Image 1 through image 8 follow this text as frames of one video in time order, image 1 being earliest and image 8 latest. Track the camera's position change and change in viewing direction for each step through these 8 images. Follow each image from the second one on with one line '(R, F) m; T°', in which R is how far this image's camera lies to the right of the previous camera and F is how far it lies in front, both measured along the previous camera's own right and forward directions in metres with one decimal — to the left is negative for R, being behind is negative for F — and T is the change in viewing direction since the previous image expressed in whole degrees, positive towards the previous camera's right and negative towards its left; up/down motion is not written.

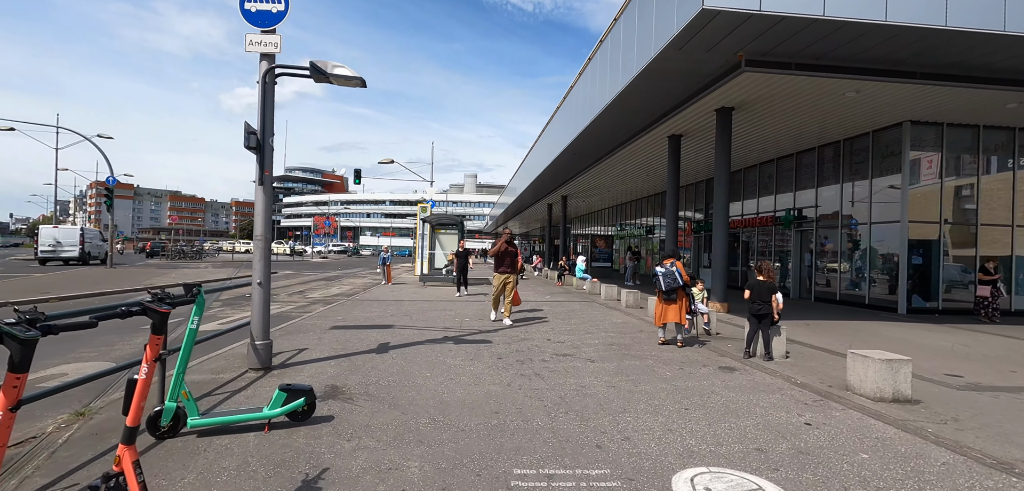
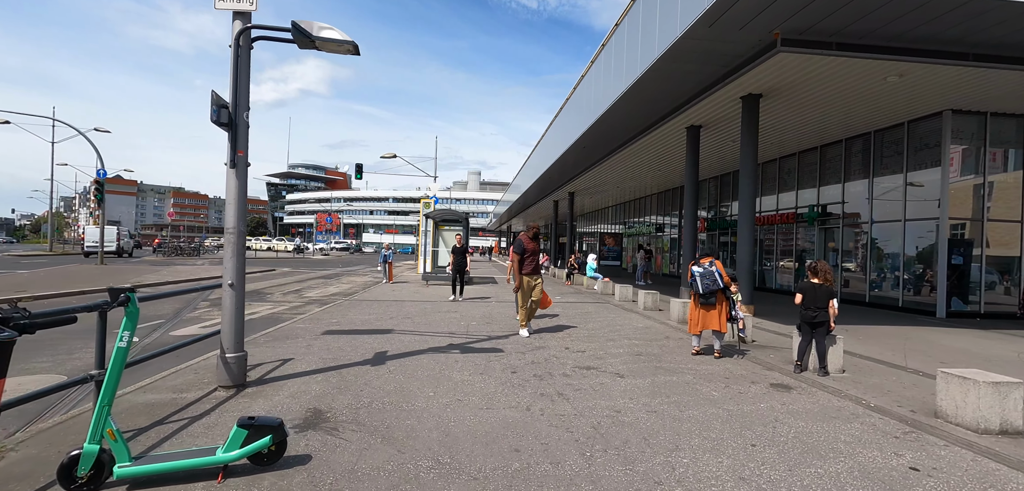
(-0.2, +0.8) m; 0°
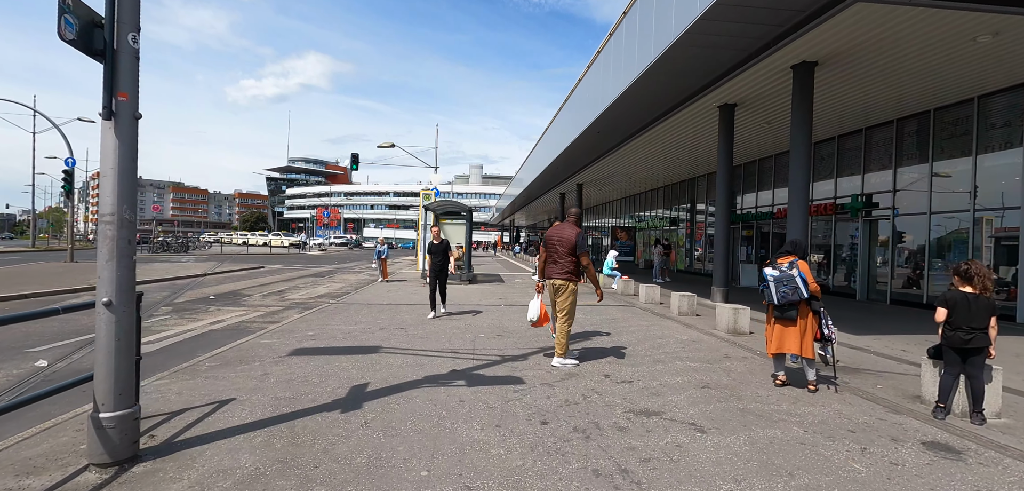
(-0.2, +1.6) m; 0°
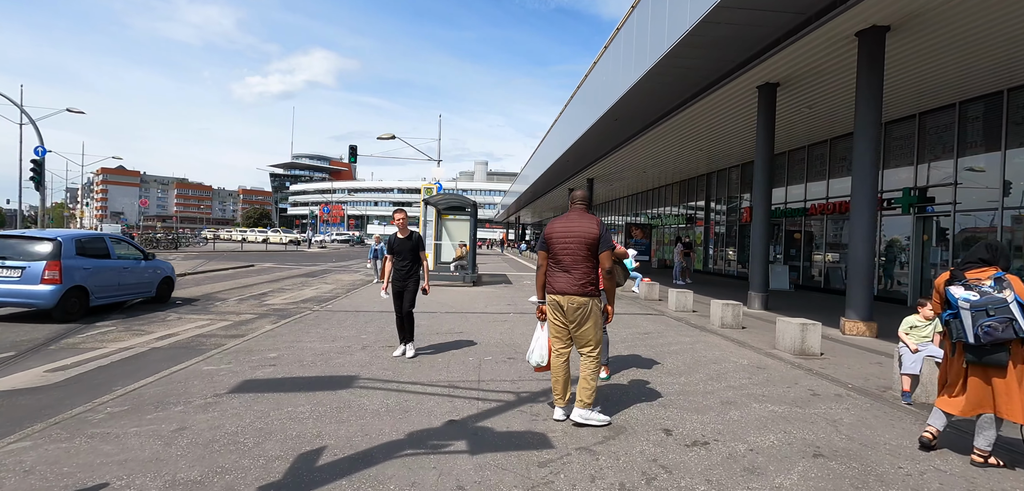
(-0.1, +1.5) m; -1°
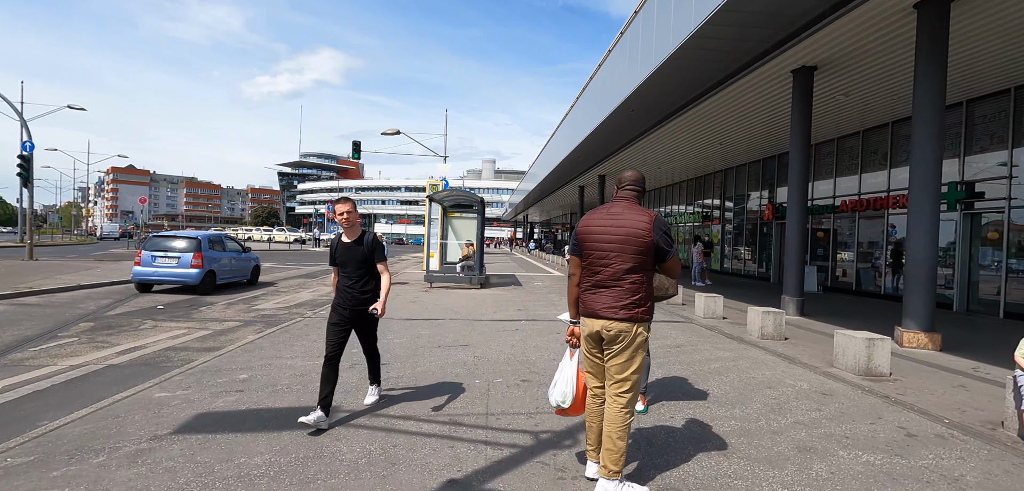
(-0.1, +0.9) m; -1°
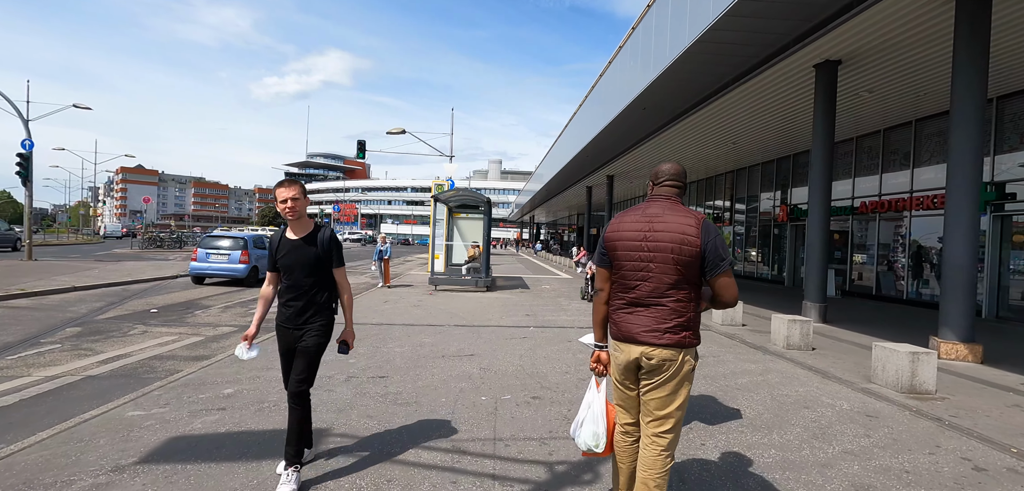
(0.0, +0.4) m; -1°
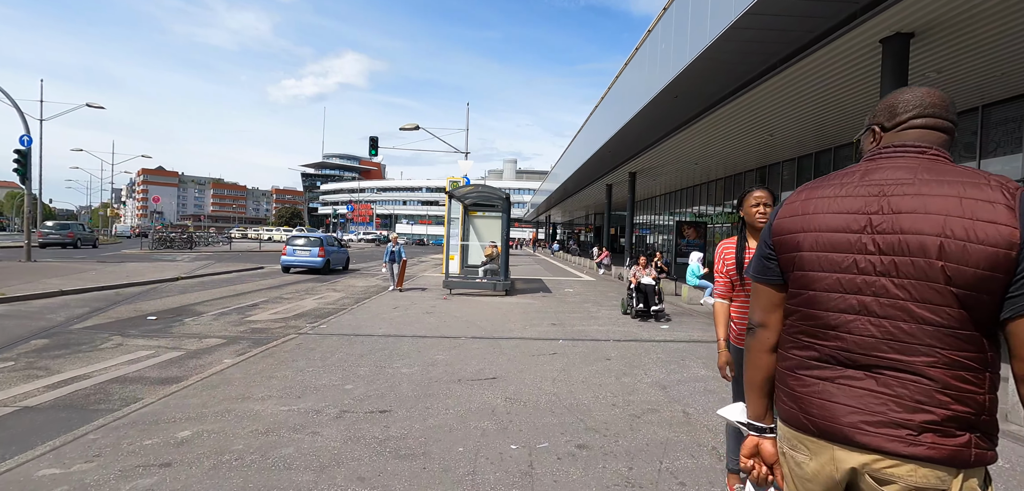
(-0.2, +1.0) m; -2°
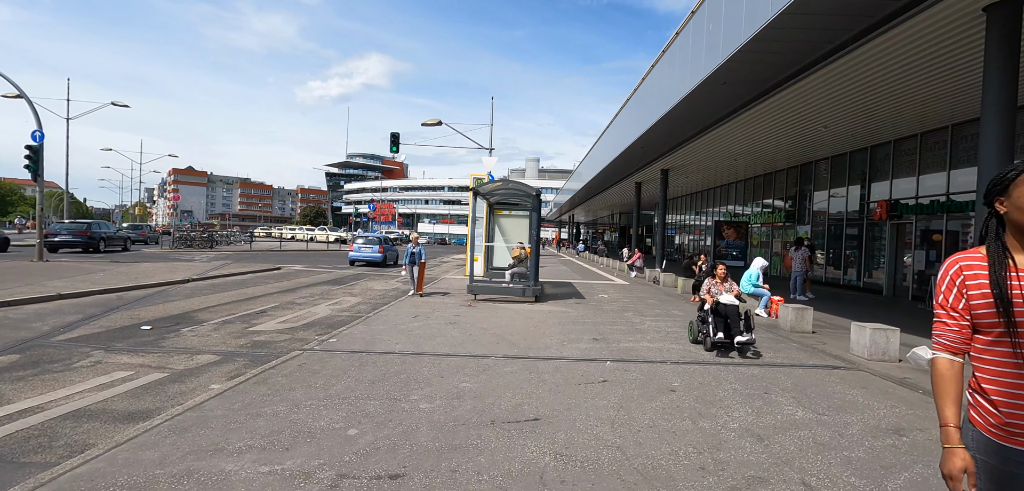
(-0.2, +1.0) m; -3°
